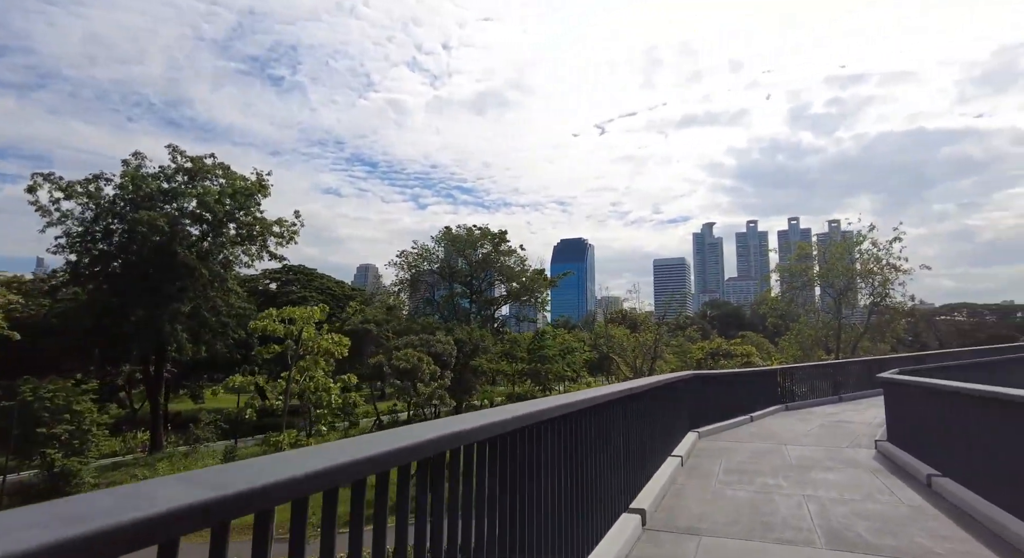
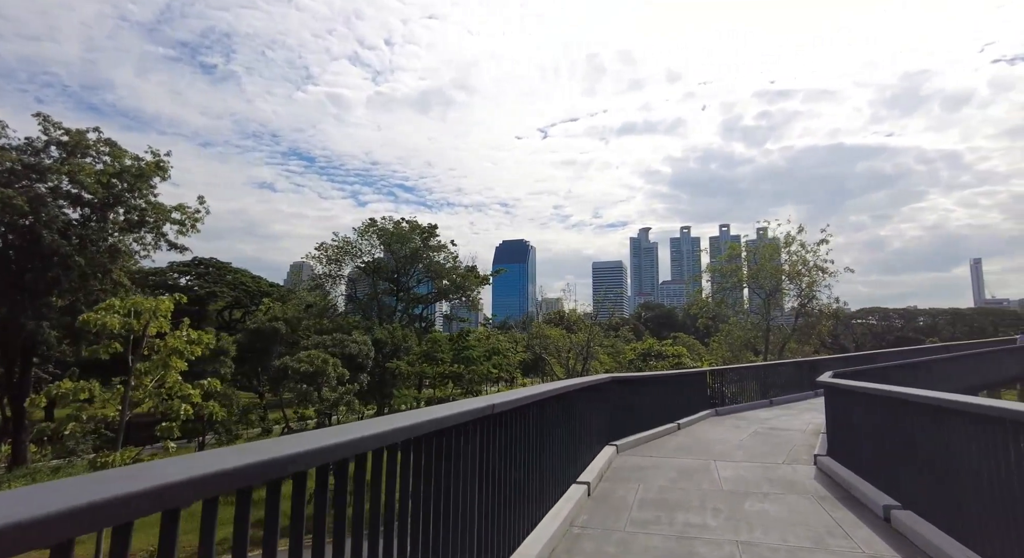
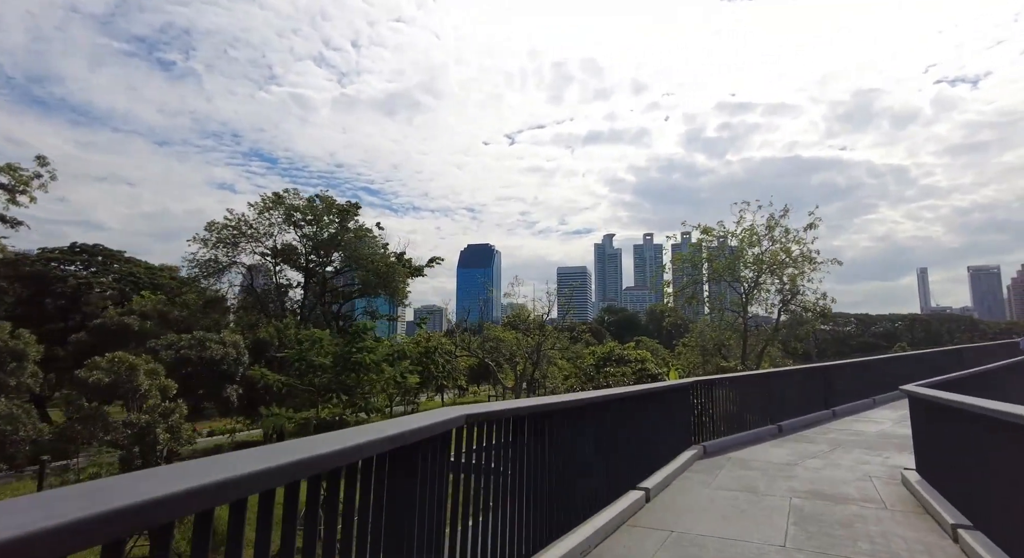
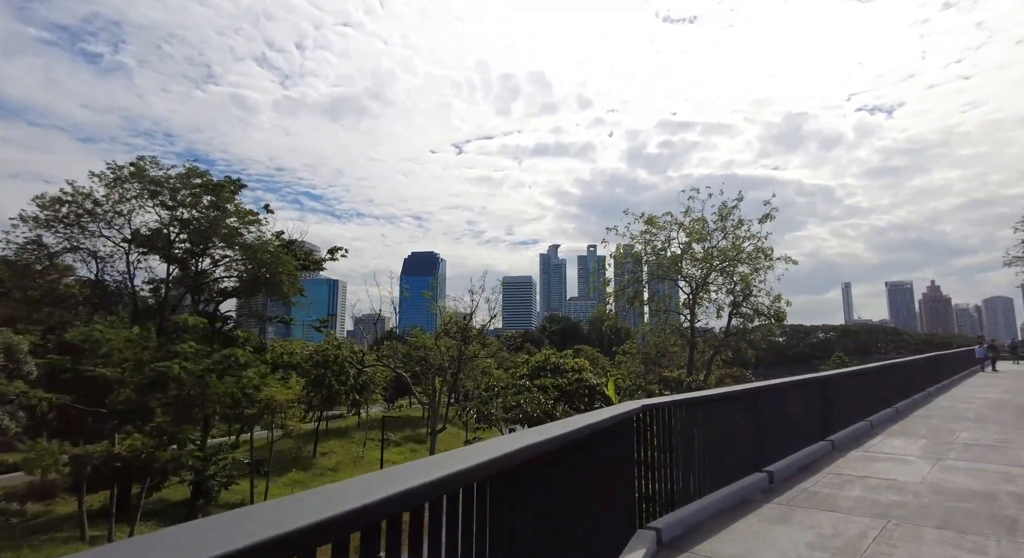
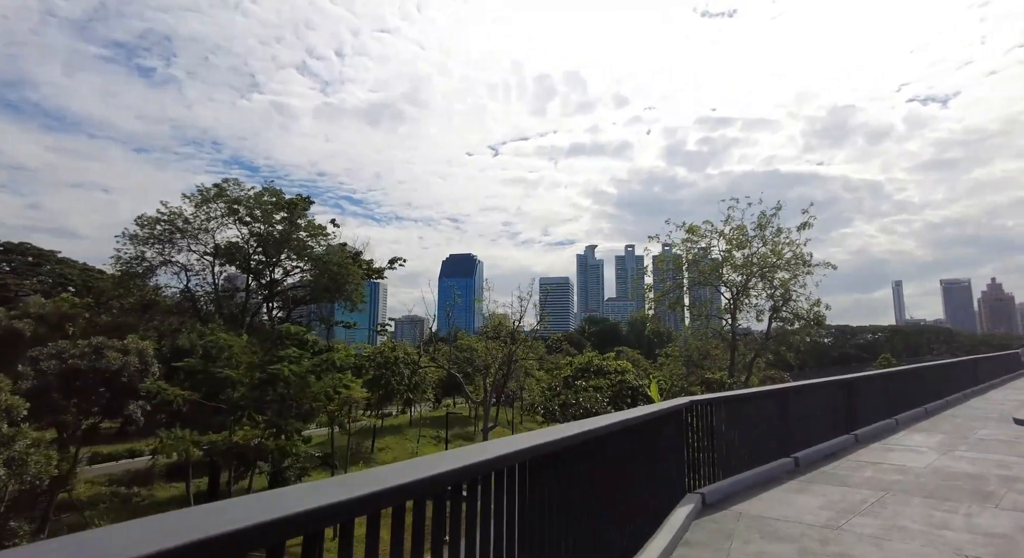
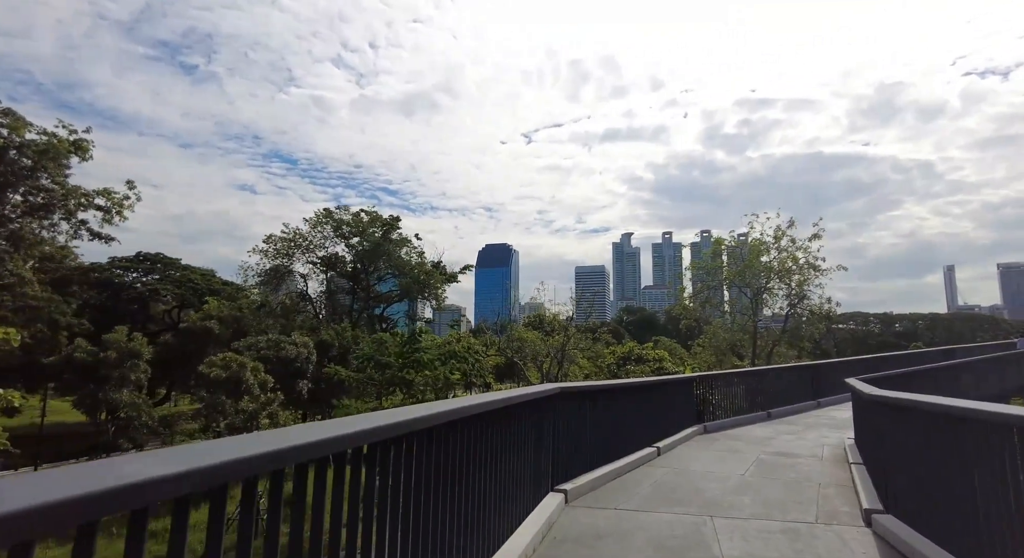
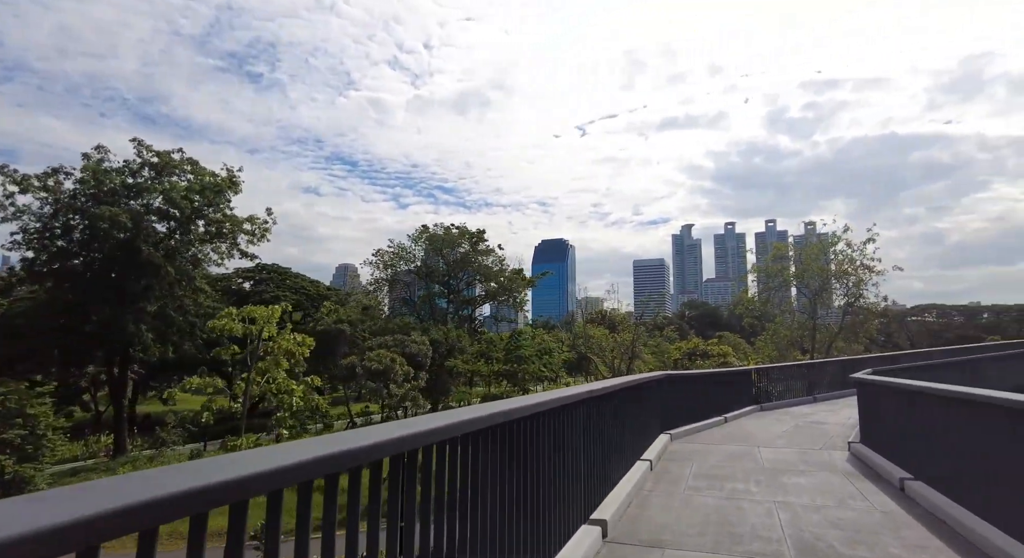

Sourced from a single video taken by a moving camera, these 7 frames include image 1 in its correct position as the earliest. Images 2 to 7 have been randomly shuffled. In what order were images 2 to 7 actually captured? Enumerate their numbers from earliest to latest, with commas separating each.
7, 2, 6, 3, 5, 4
